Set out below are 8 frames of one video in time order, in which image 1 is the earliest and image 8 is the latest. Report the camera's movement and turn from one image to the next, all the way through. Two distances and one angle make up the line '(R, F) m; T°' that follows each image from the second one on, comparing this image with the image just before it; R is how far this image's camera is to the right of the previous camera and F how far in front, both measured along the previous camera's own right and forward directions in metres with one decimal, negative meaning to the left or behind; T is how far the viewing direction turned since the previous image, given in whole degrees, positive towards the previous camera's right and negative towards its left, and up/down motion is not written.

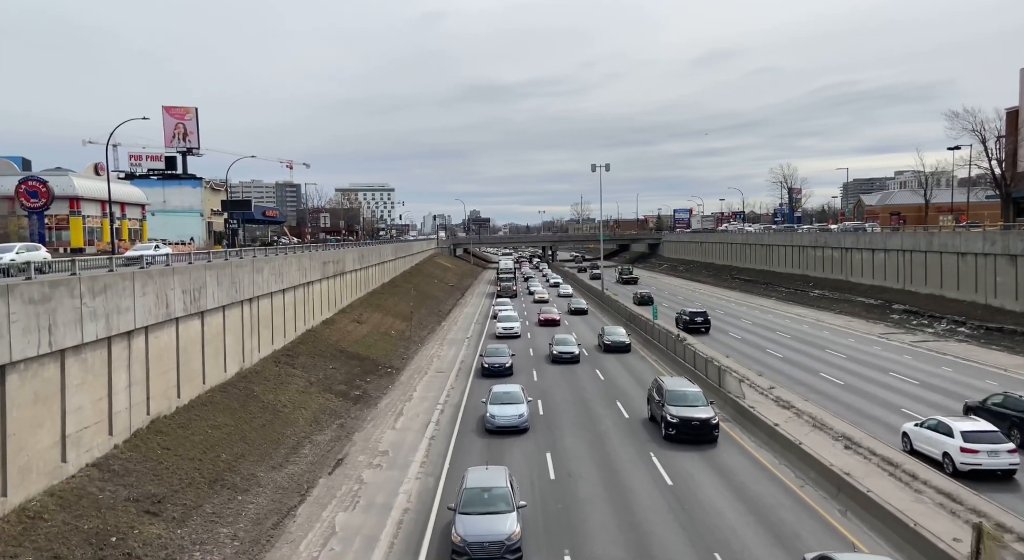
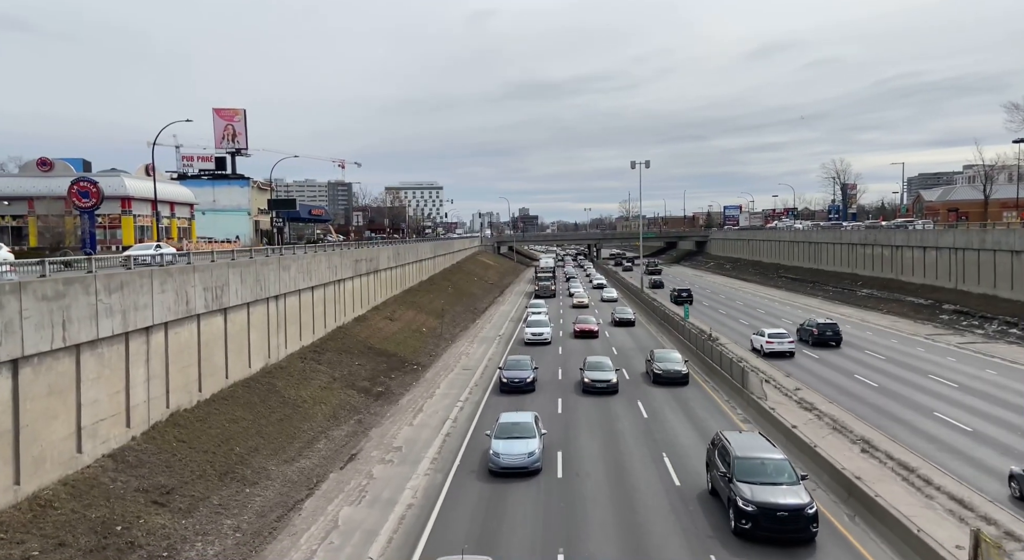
(+0.8, 0.0) m; -4°
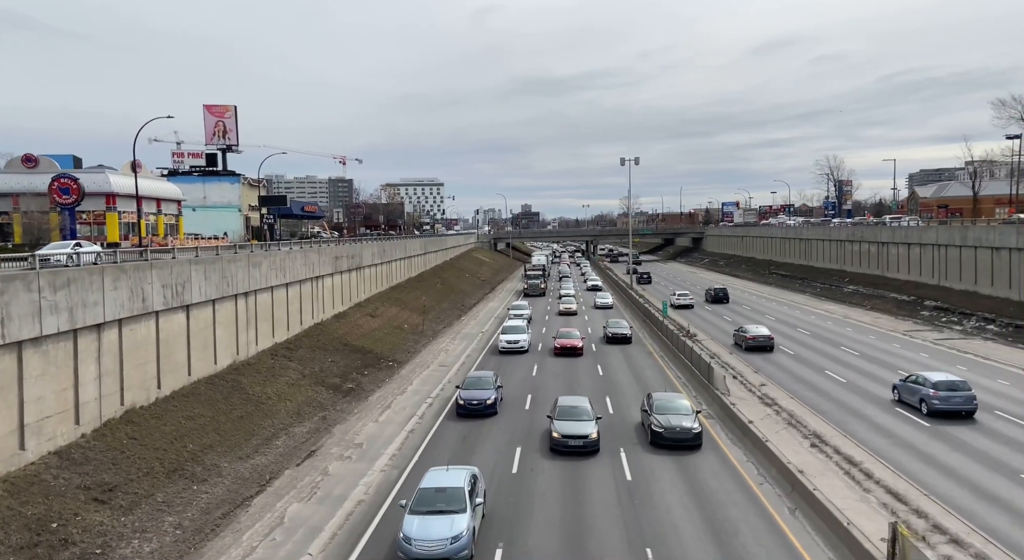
(+1.0, 0.0) m; 0°
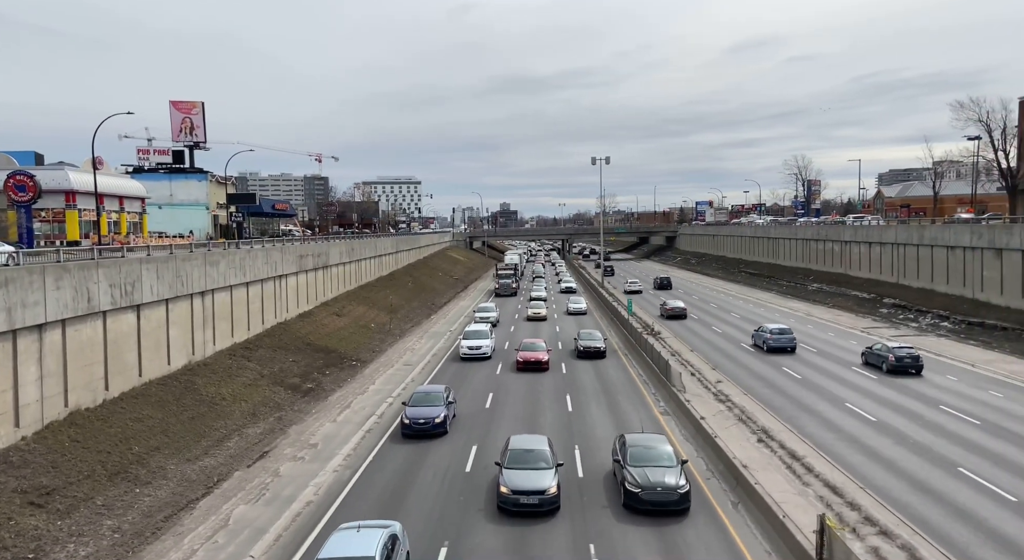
(+0.5, 0.0) m; +2°
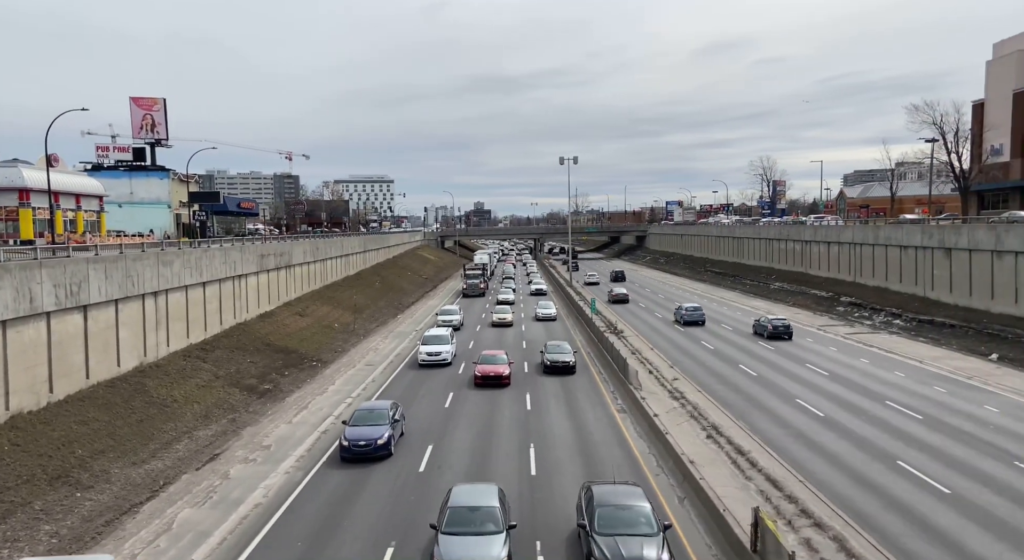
(+0.4, -0.1) m; +2°
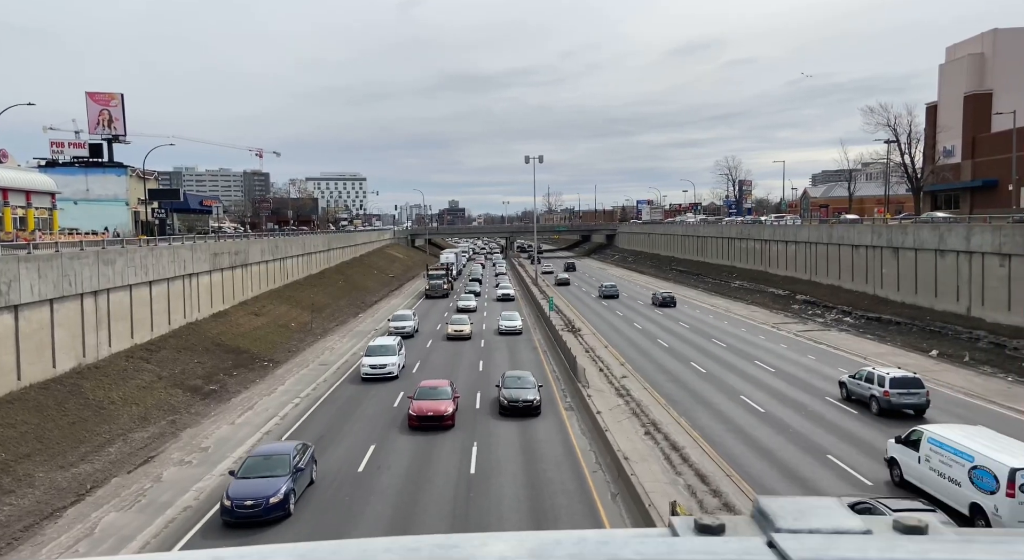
(+0.7, 0.0) m; +2°
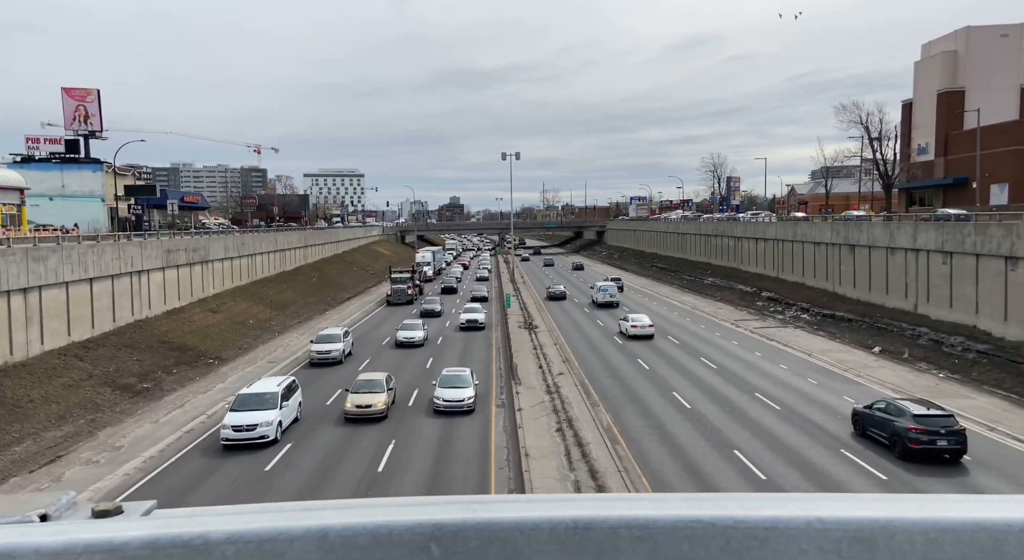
(+1.9, +0.1) m; +1°
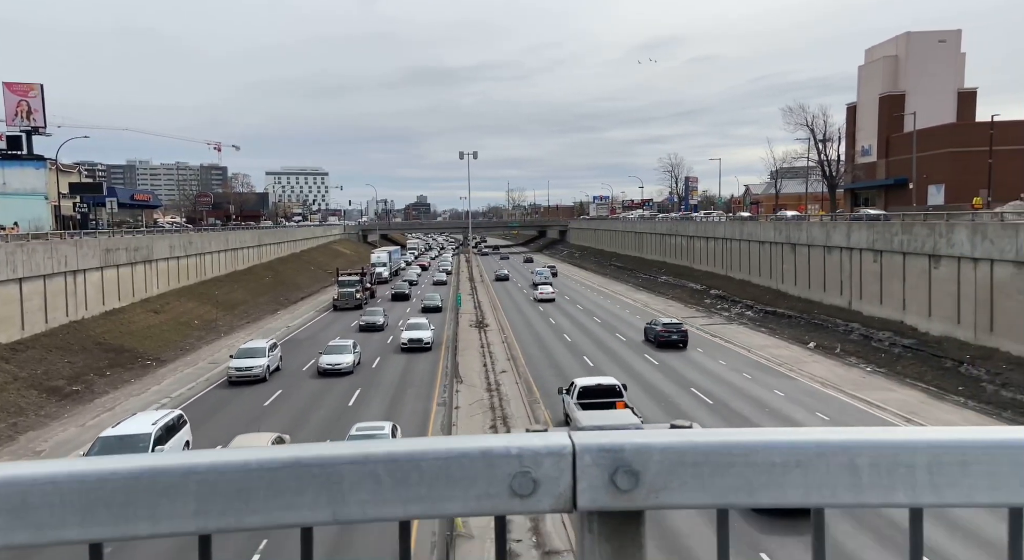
(+0.8, -0.1) m; +3°
